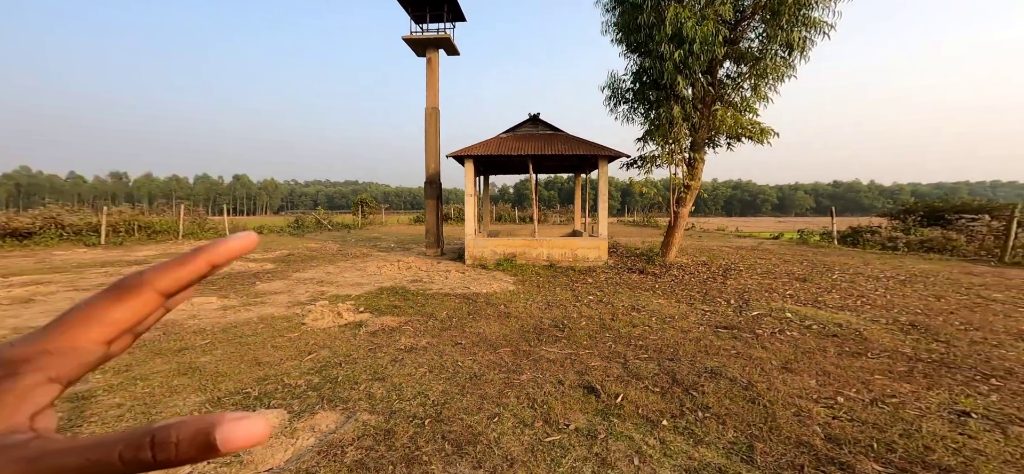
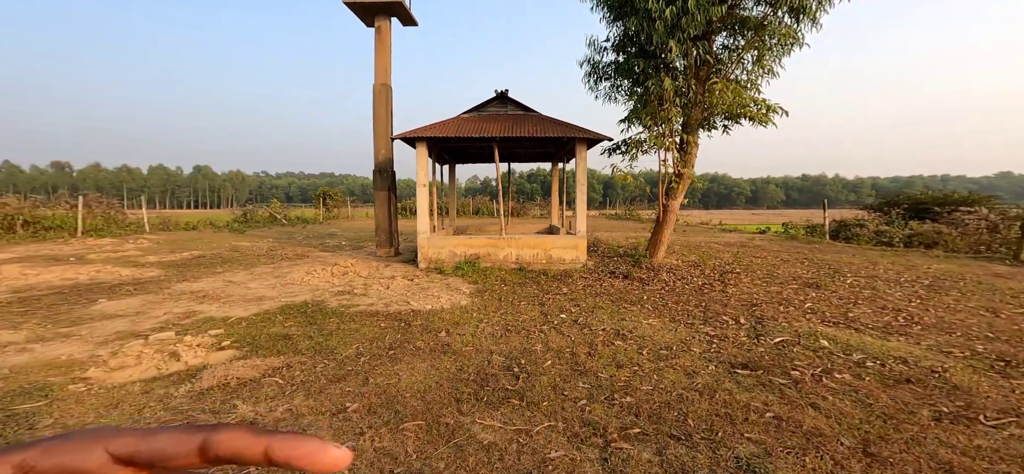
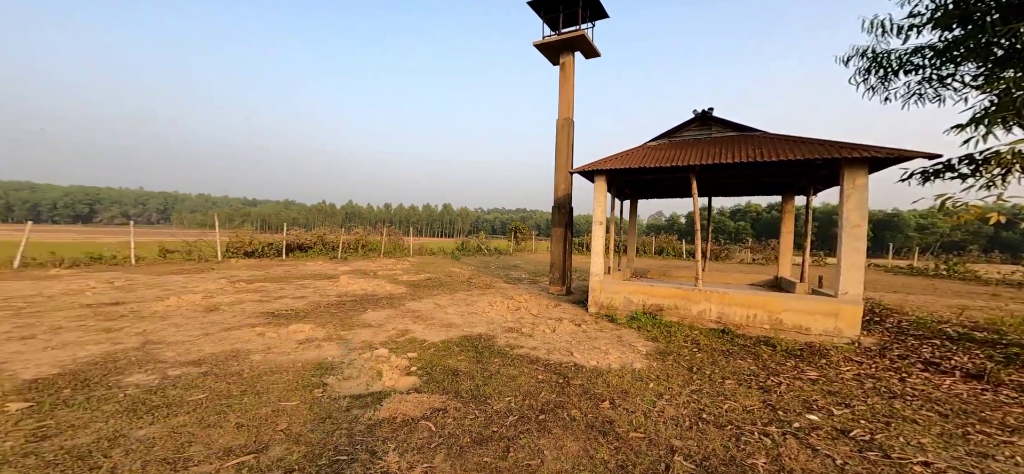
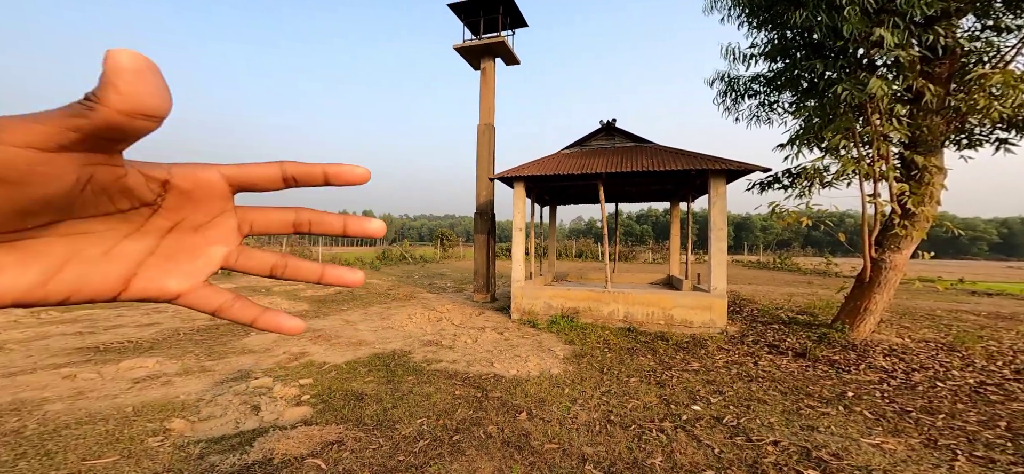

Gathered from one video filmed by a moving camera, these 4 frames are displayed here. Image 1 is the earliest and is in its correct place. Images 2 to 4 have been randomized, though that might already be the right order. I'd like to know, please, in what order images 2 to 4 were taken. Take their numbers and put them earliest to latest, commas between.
2, 4, 3
